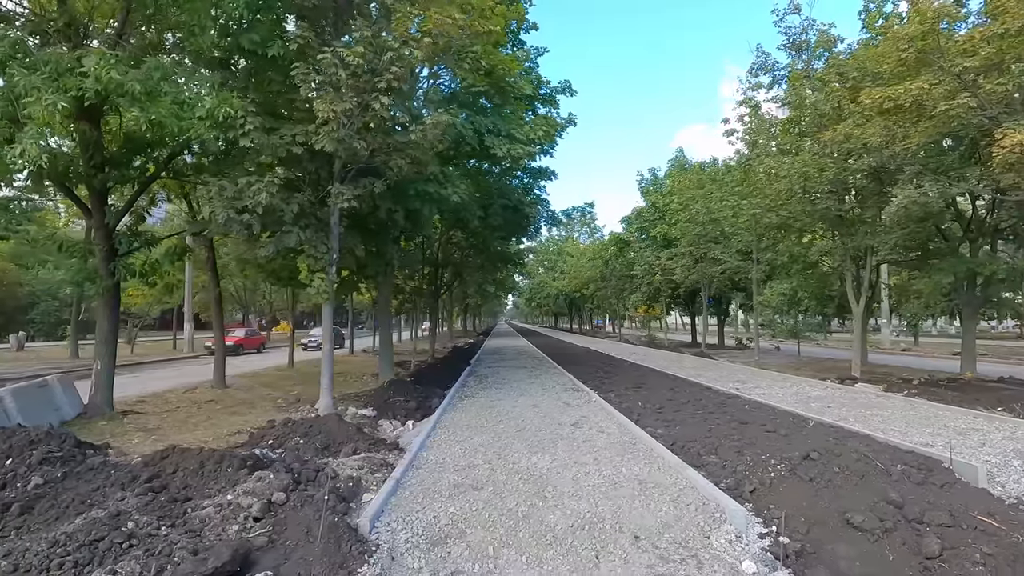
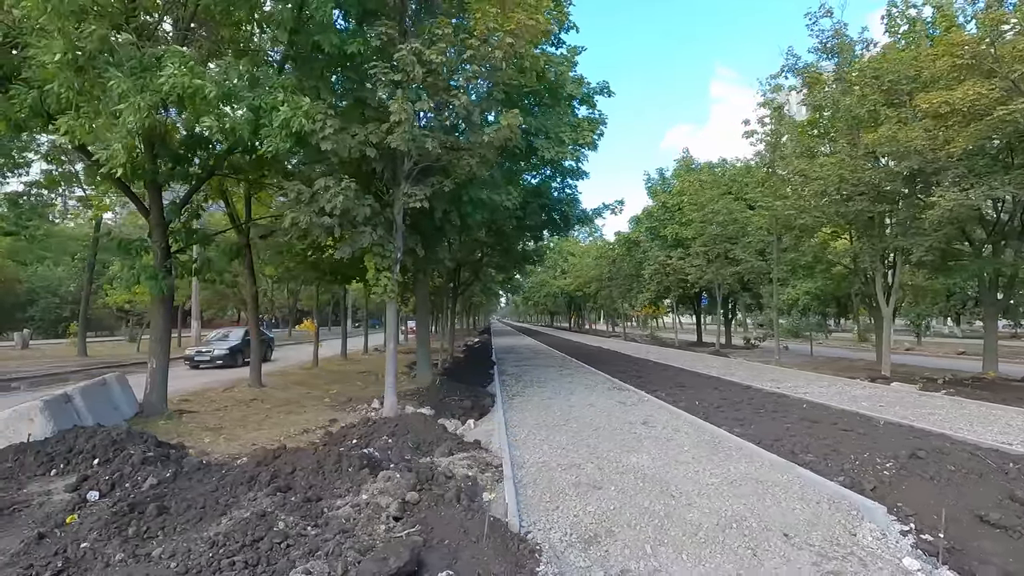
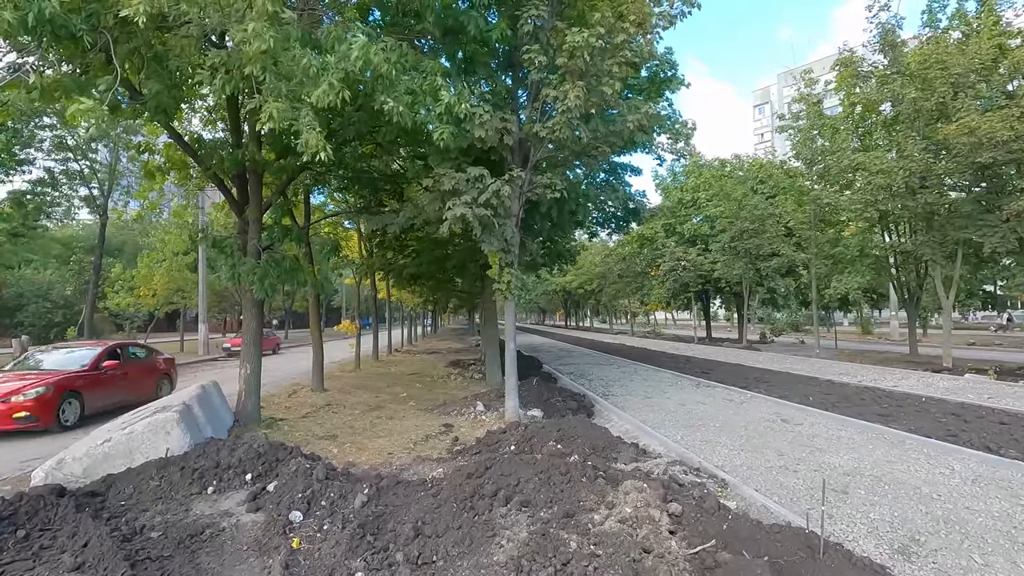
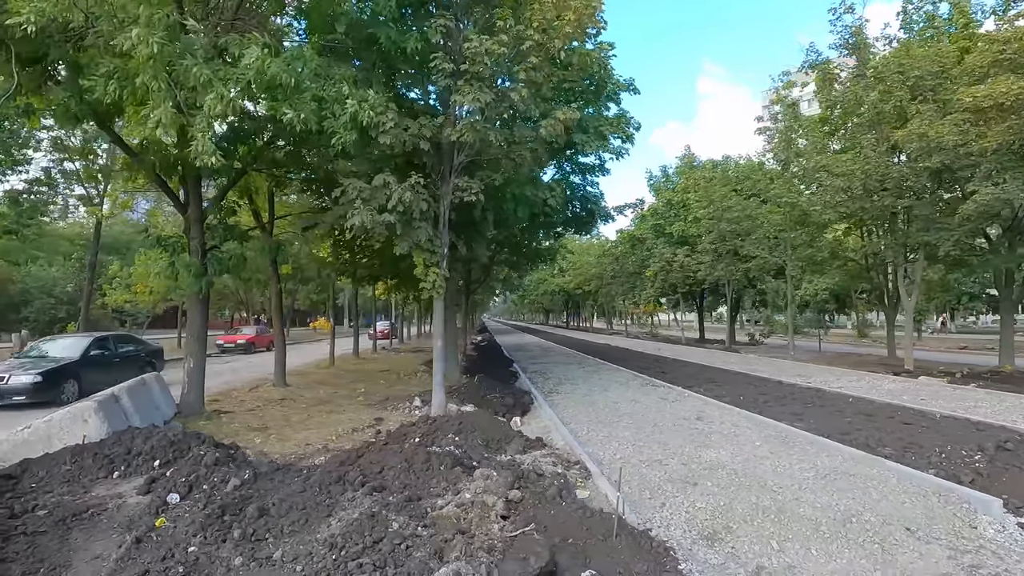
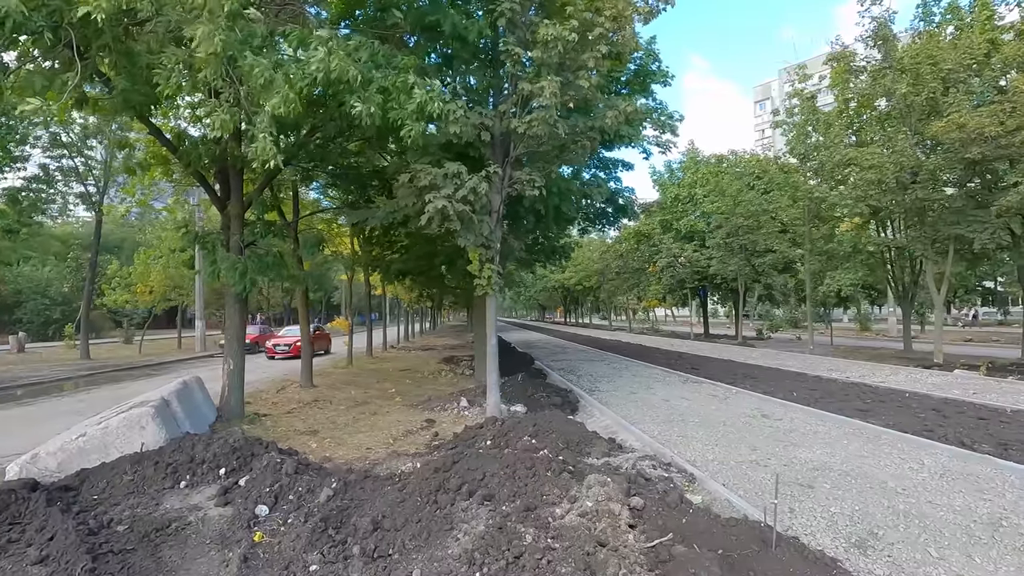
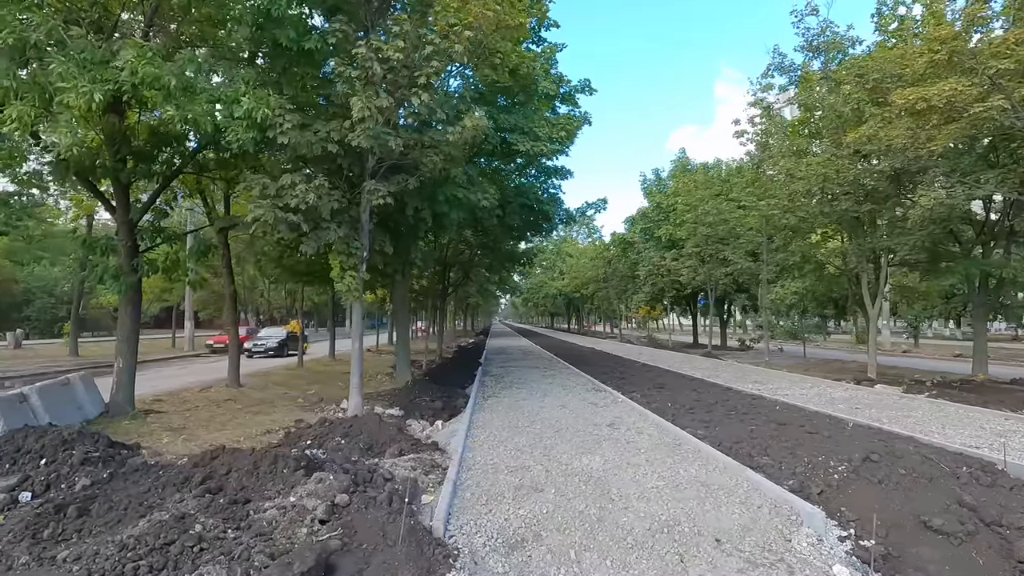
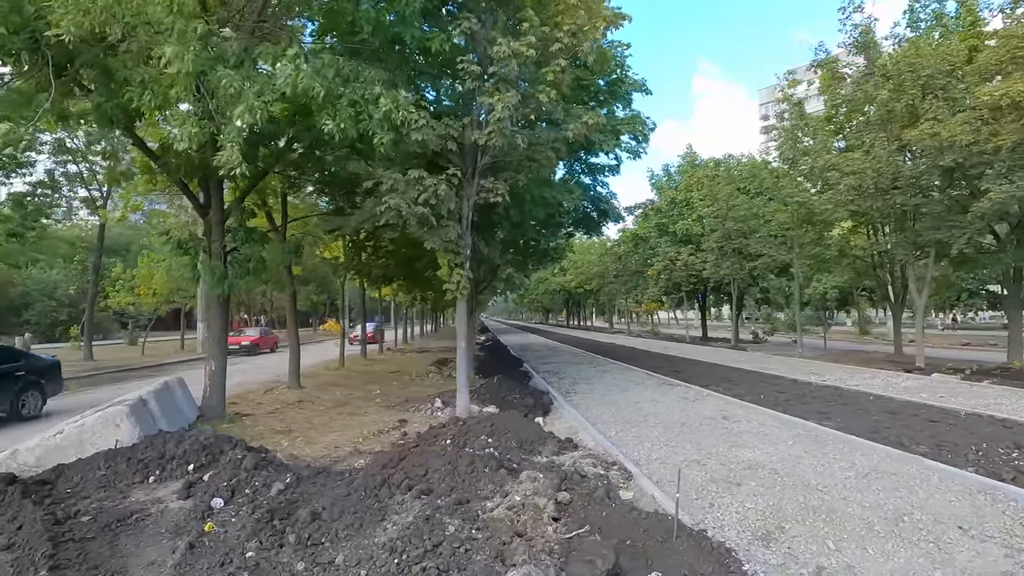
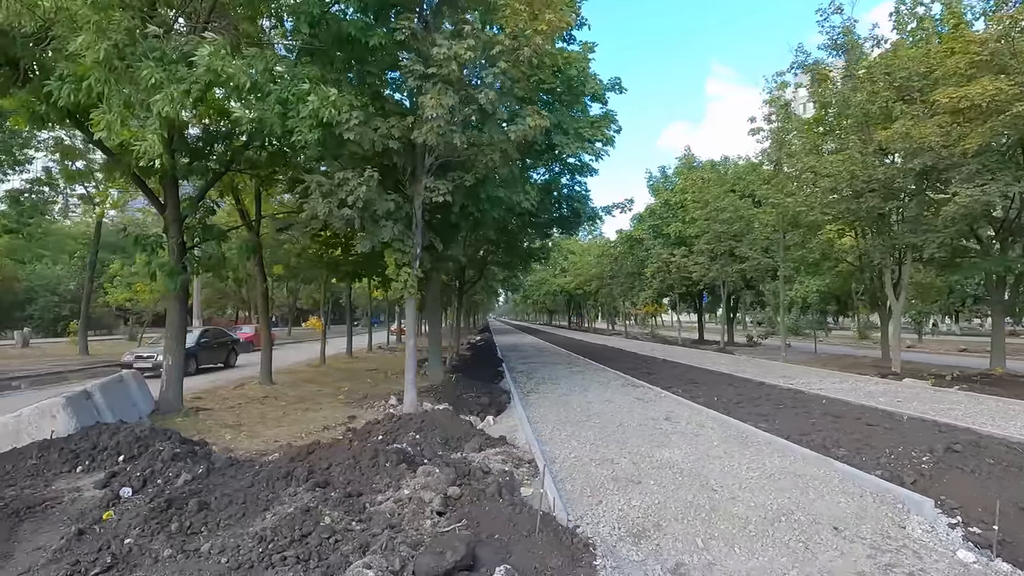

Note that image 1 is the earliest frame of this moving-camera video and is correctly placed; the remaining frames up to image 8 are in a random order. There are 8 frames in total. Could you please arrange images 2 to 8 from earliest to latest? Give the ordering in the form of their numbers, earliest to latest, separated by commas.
6, 2, 8, 4, 7, 5, 3
